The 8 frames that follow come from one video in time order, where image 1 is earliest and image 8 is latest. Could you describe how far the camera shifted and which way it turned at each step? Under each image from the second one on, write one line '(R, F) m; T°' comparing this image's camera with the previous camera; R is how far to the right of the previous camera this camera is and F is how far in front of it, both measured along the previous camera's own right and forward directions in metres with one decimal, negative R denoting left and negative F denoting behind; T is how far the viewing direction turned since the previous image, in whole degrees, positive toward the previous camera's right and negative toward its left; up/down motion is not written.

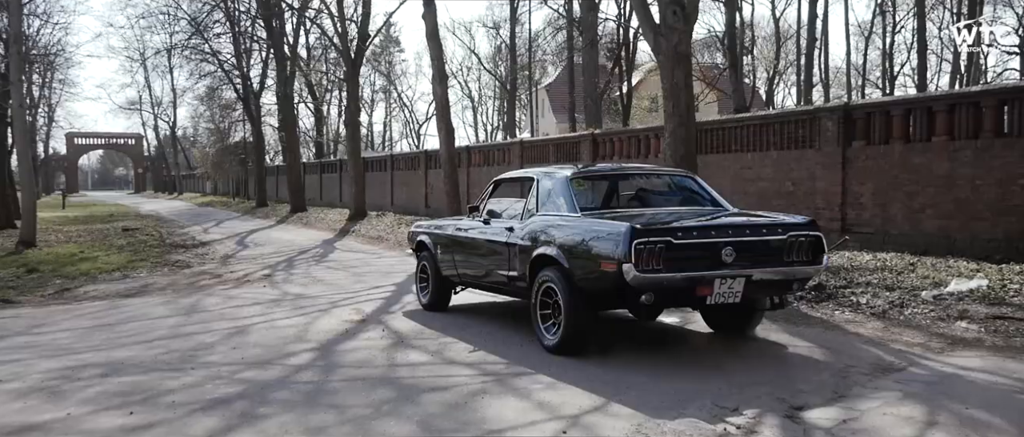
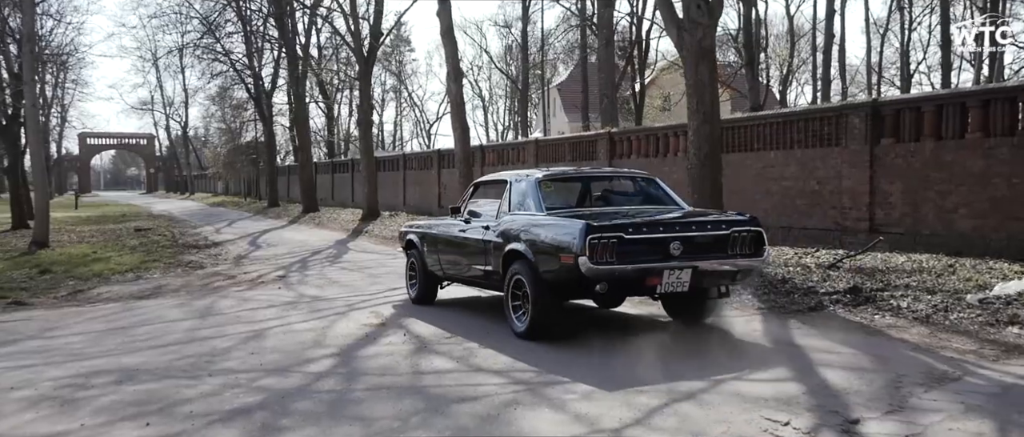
(-0.1, +0.2) m; -1°
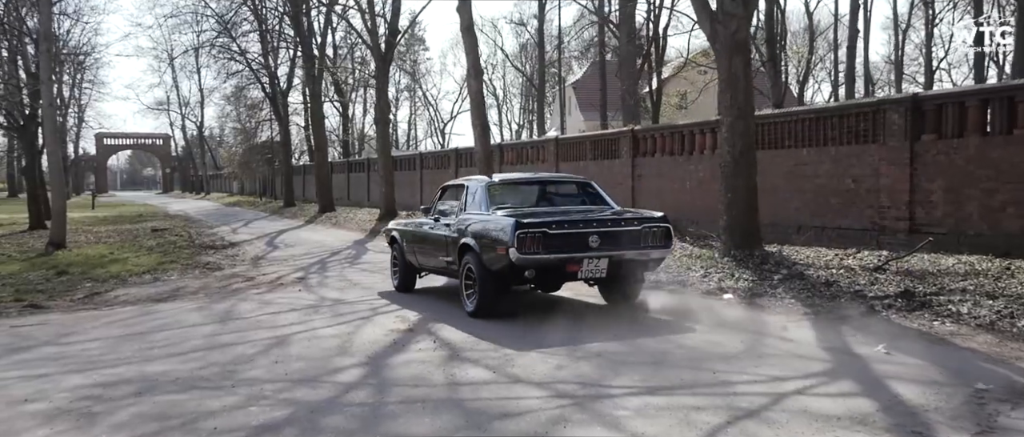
(-0.2, +0.3) m; -1°
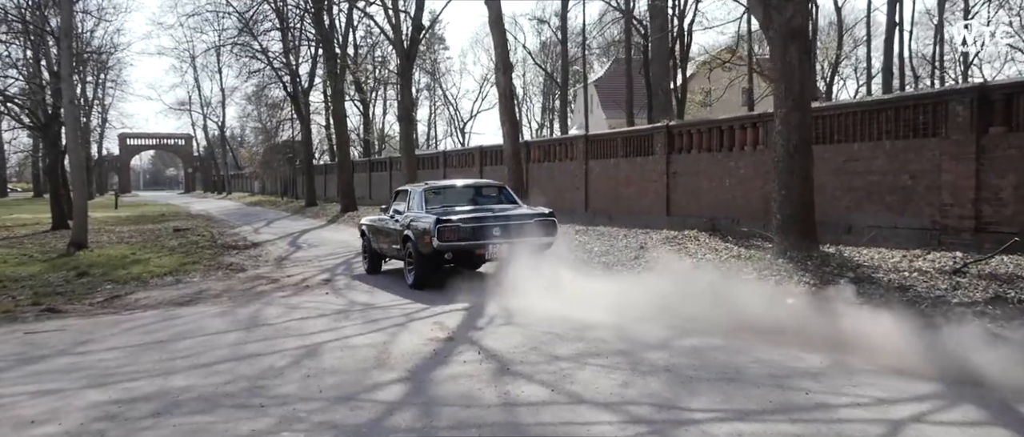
(-0.3, +0.6) m; -1°
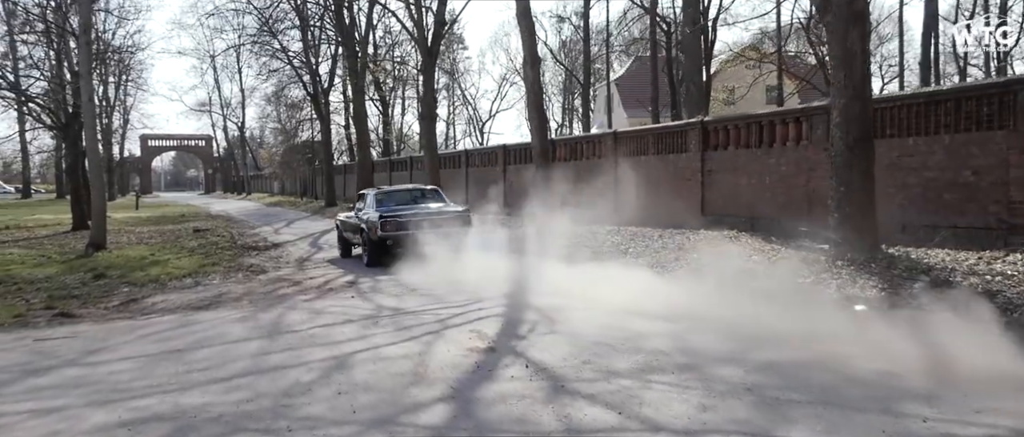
(-0.2, +0.6) m; -1°
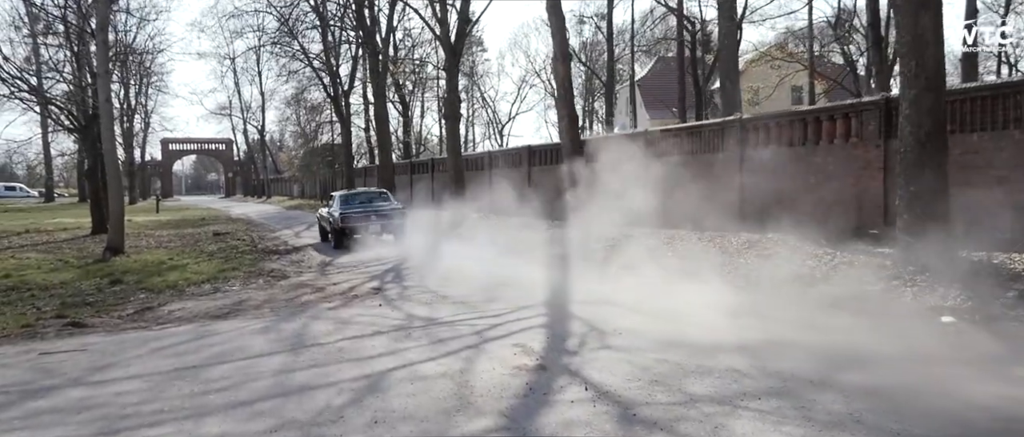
(-0.2, +0.6) m; -1°
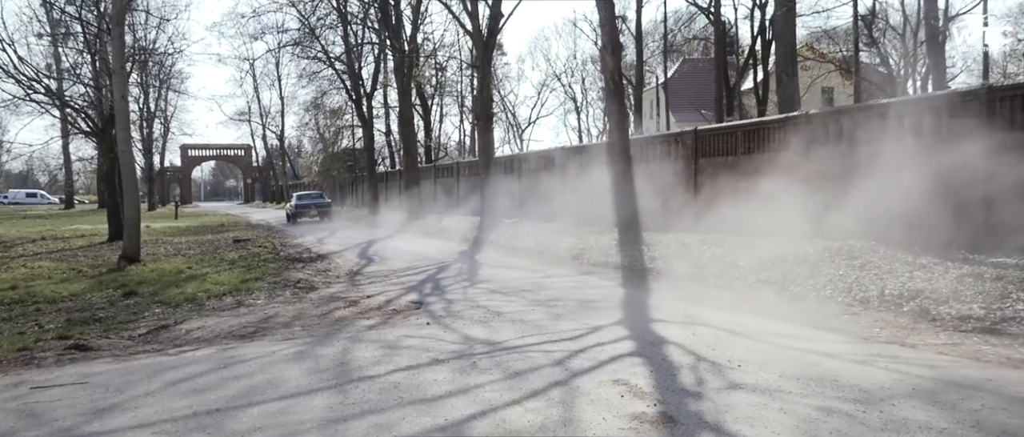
(-0.5, +1.2) m; -1°
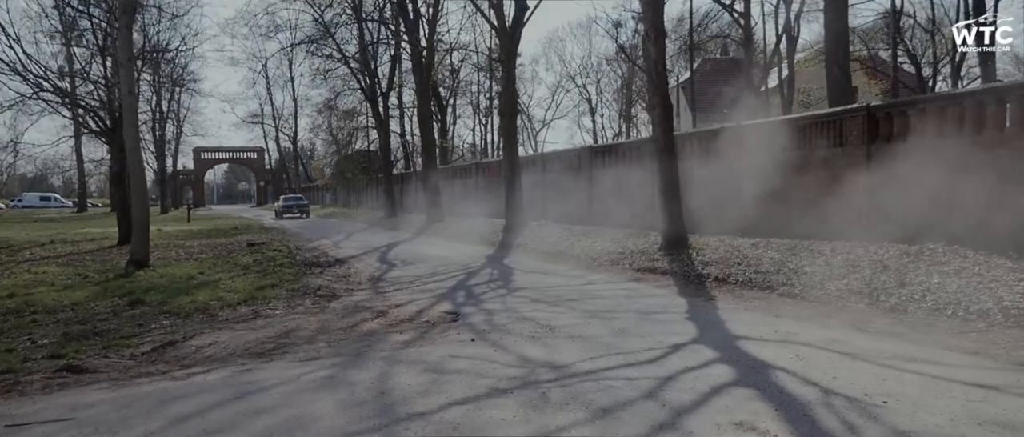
(-0.4, +1.0) m; -1°
